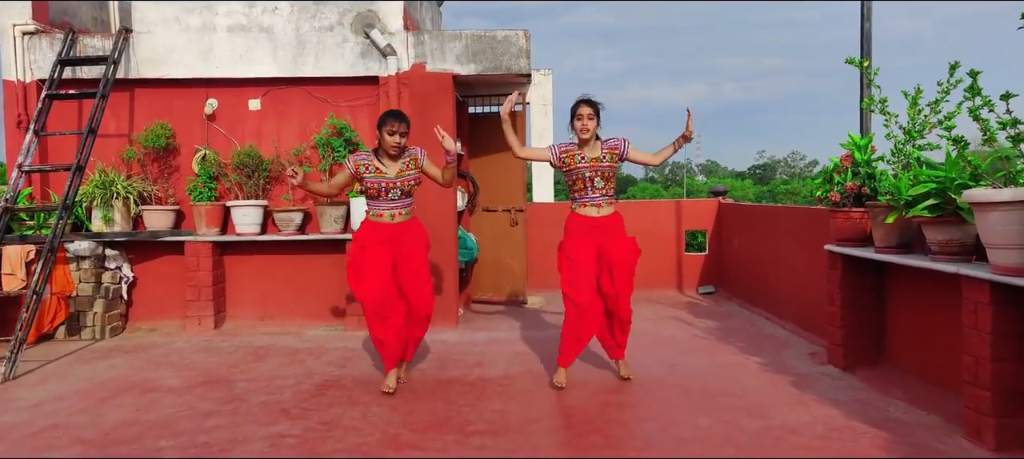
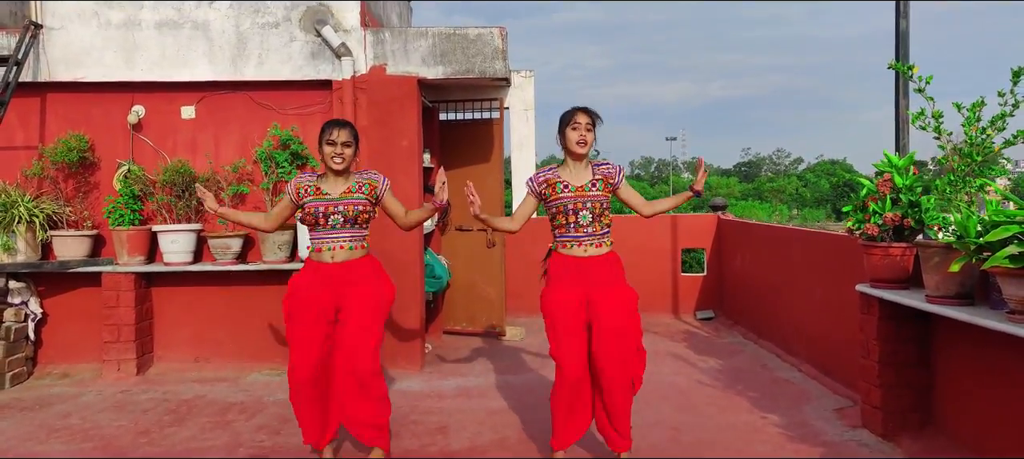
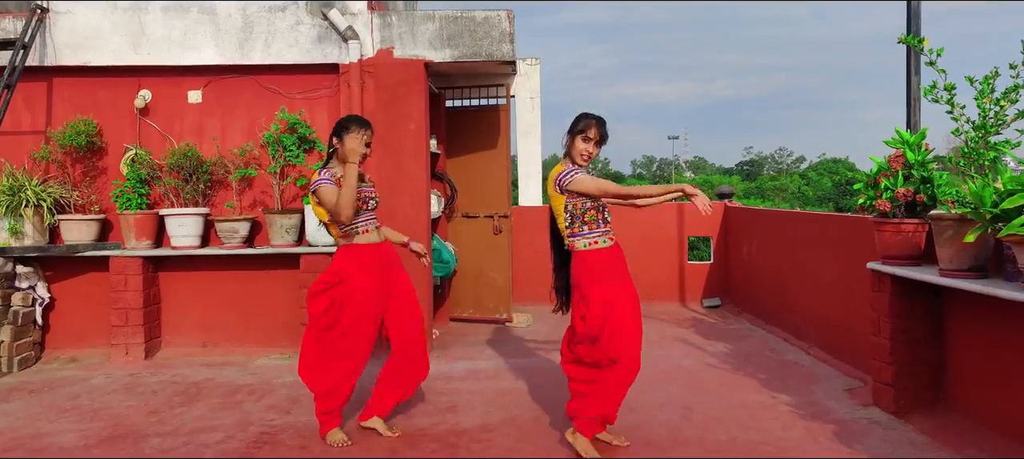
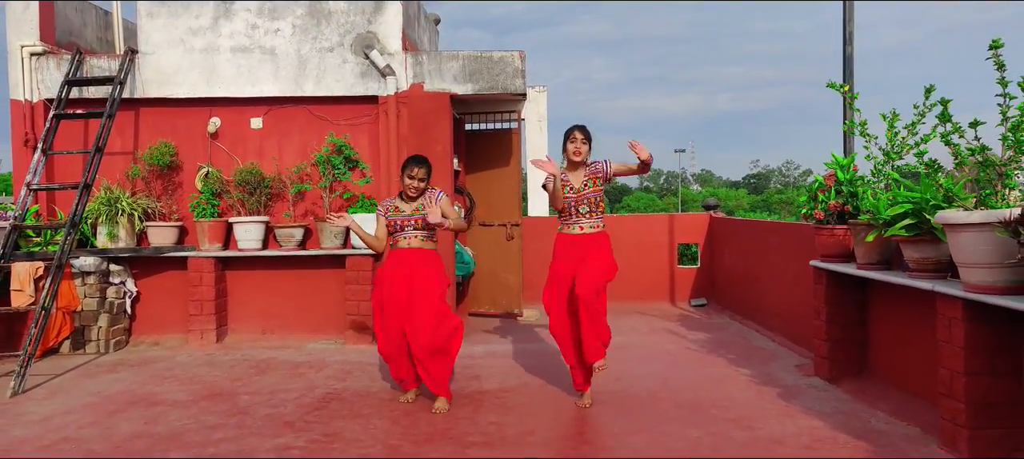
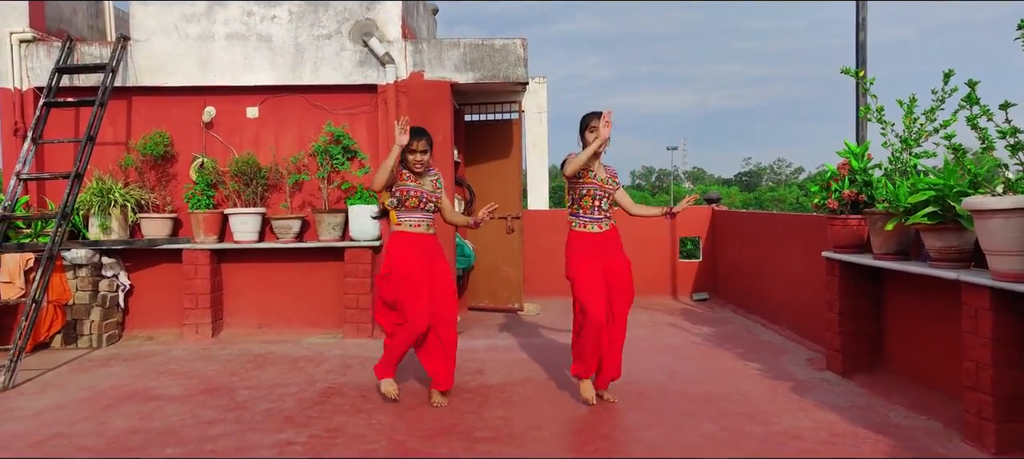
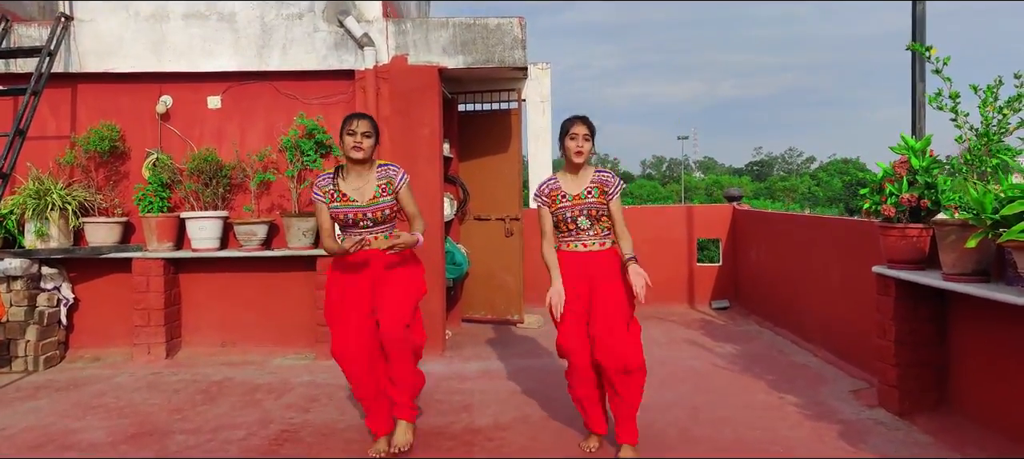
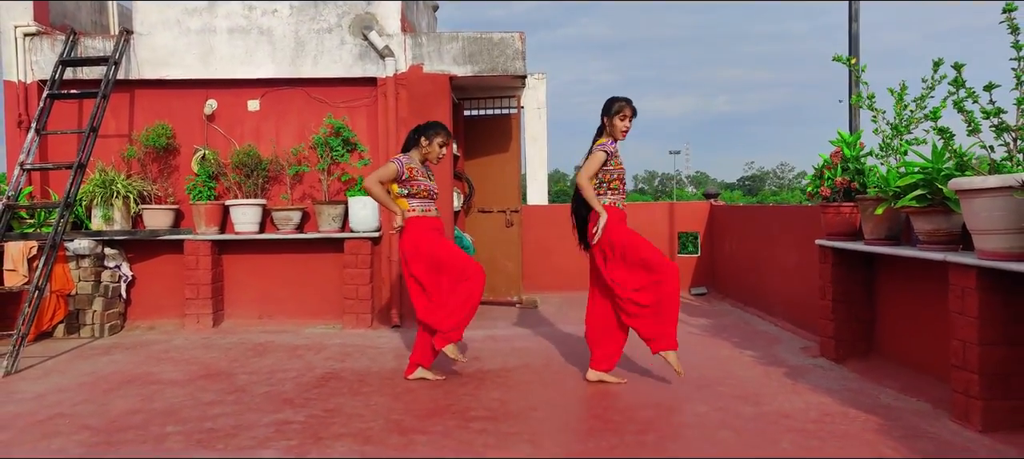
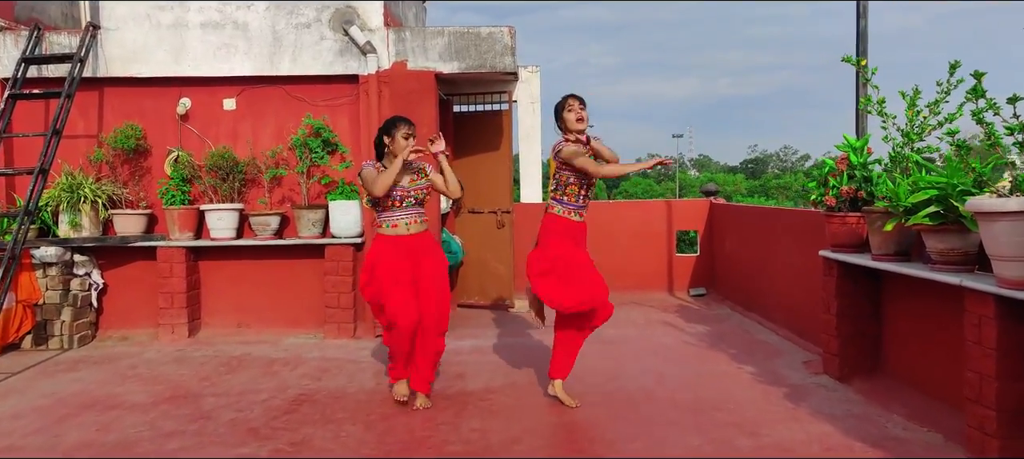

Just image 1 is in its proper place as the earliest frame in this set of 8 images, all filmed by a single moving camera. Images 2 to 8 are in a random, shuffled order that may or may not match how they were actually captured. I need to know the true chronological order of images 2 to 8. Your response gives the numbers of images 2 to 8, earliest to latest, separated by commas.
6, 4, 8, 2, 5, 3, 7
